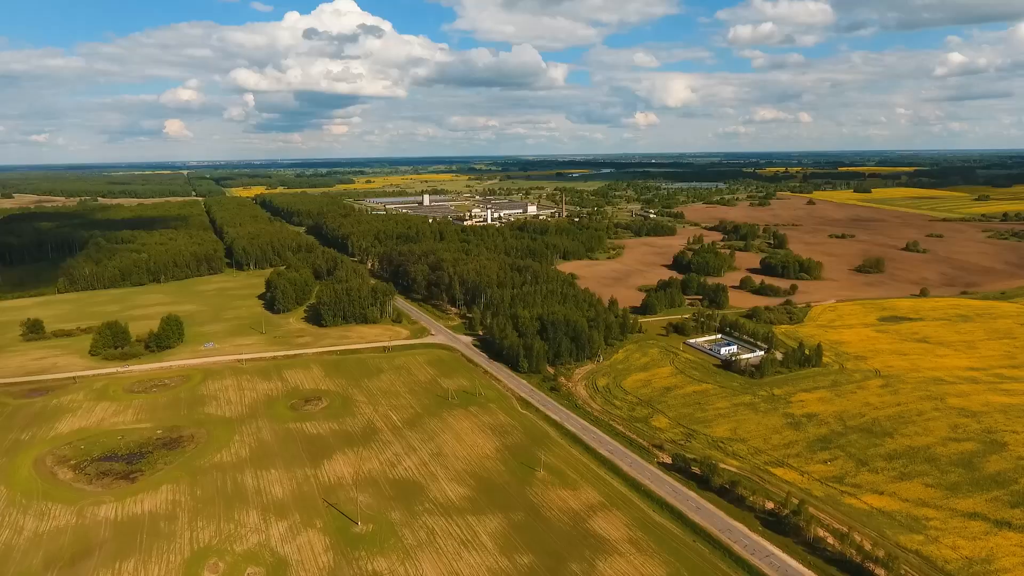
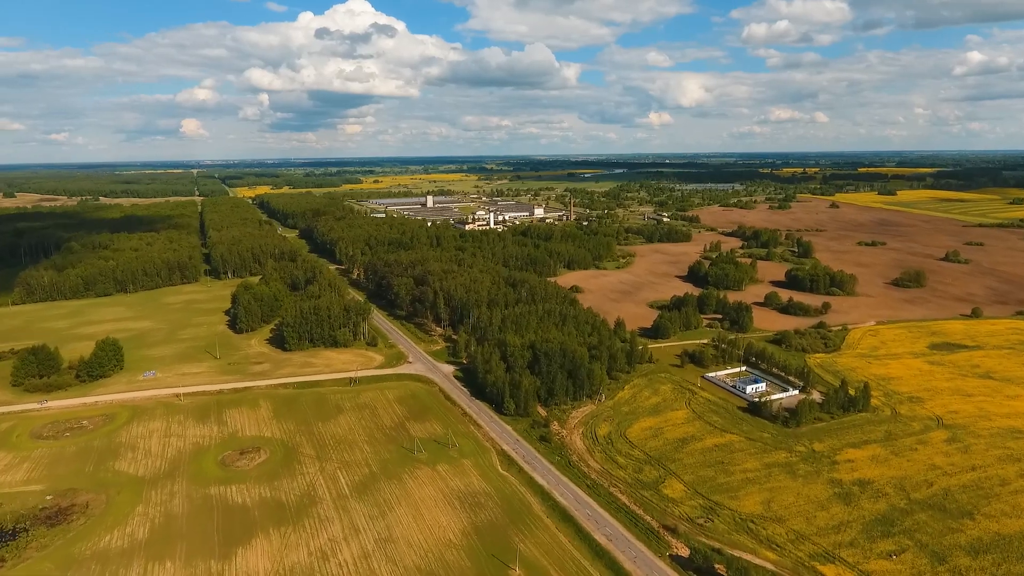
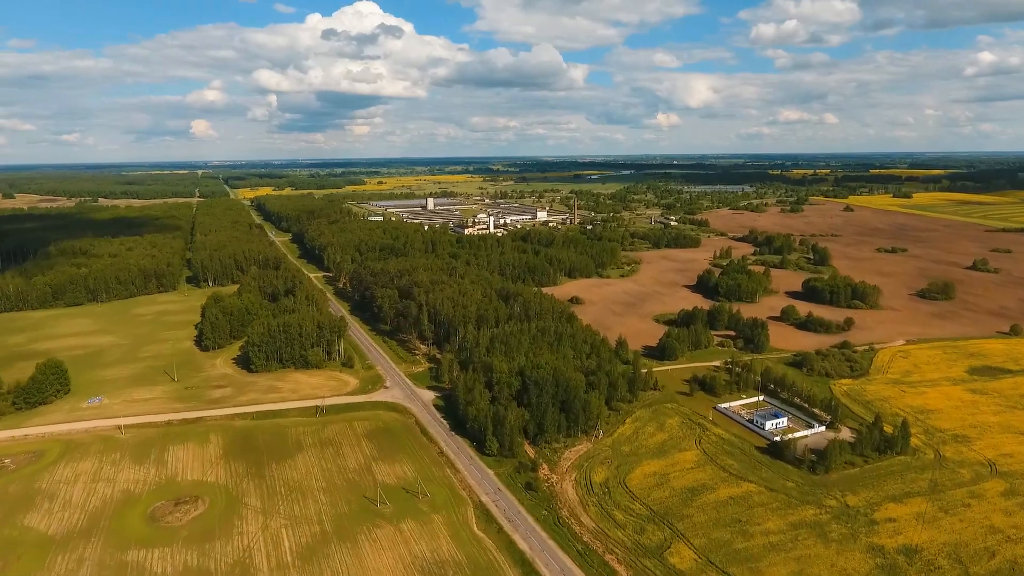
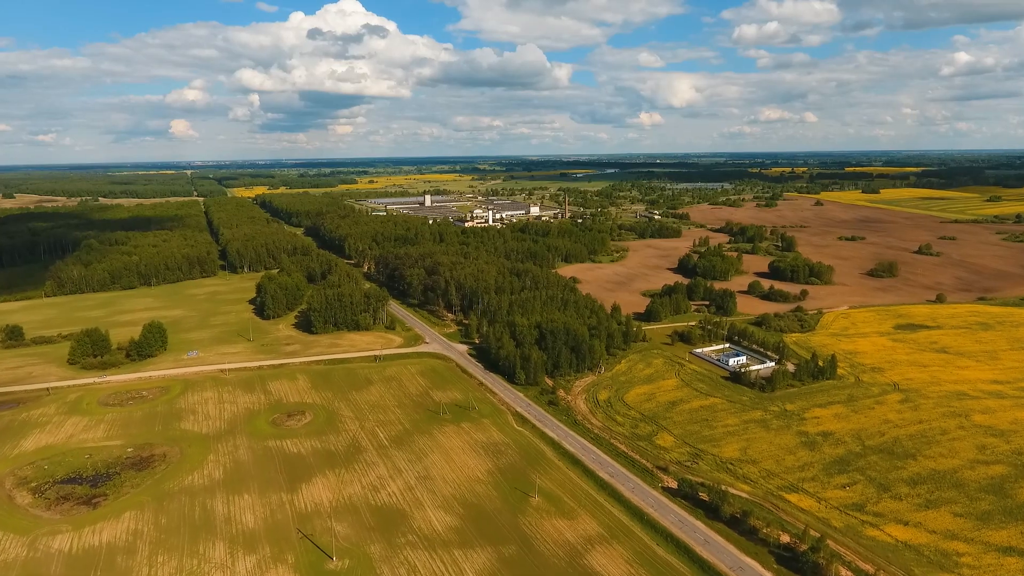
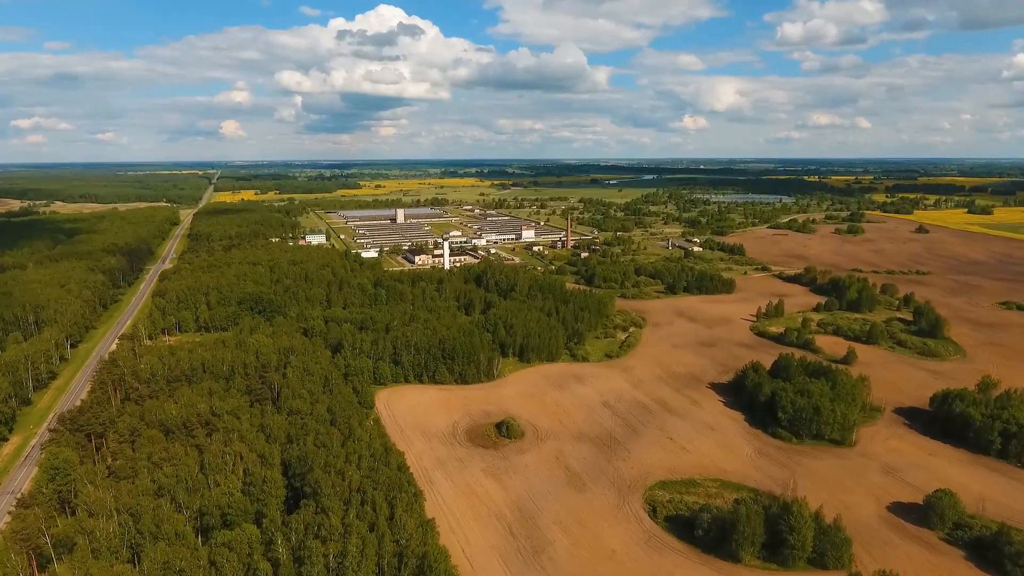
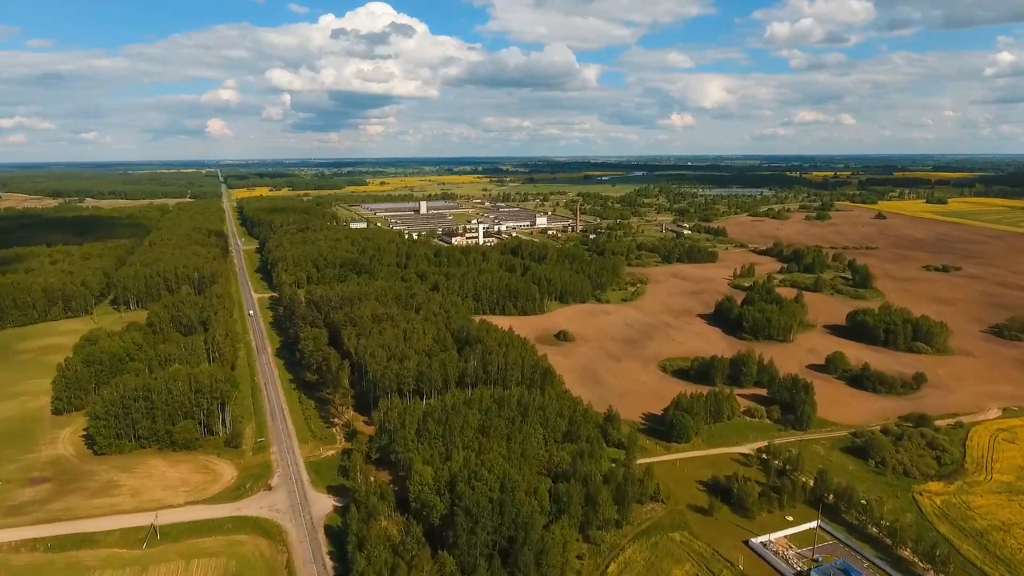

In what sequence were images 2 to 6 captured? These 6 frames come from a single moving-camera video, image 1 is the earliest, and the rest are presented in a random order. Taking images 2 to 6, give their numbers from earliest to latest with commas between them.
4, 2, 3, 6, 5
